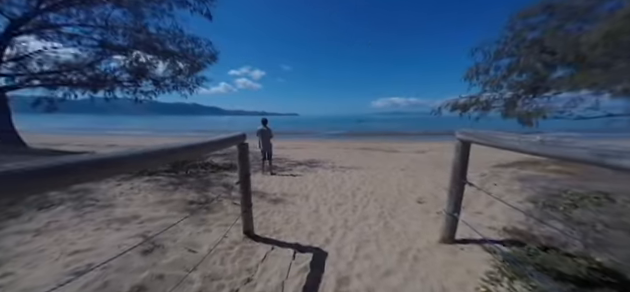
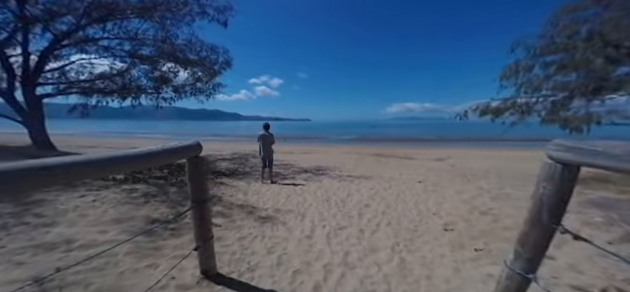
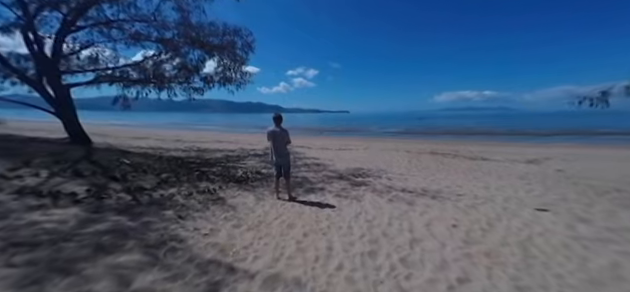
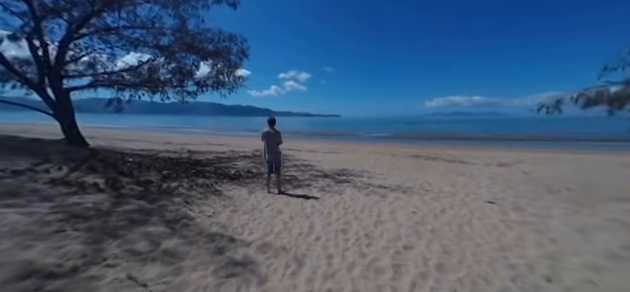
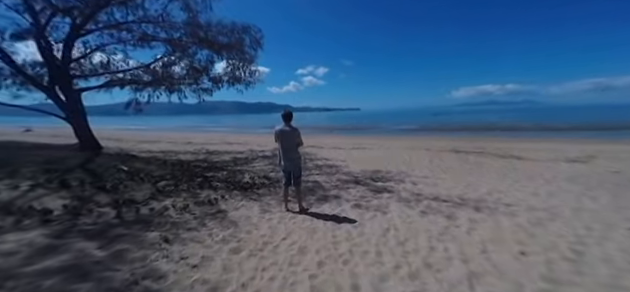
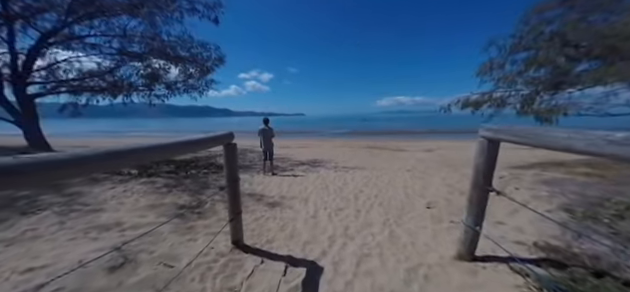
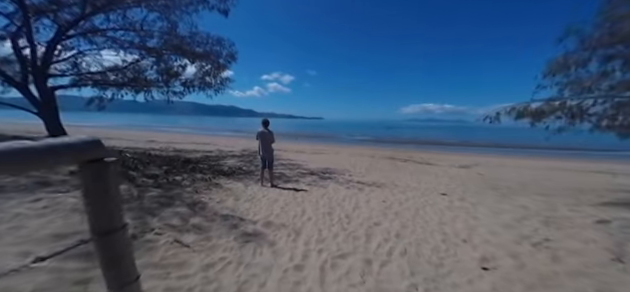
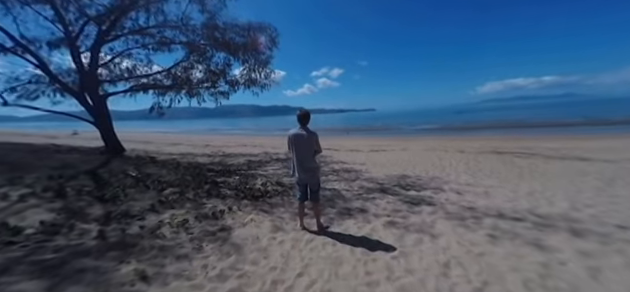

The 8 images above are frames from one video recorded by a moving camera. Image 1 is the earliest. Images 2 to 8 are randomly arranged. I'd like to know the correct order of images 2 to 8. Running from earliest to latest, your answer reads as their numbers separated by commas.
6, 2, 7, 4, 3, 5, 8
